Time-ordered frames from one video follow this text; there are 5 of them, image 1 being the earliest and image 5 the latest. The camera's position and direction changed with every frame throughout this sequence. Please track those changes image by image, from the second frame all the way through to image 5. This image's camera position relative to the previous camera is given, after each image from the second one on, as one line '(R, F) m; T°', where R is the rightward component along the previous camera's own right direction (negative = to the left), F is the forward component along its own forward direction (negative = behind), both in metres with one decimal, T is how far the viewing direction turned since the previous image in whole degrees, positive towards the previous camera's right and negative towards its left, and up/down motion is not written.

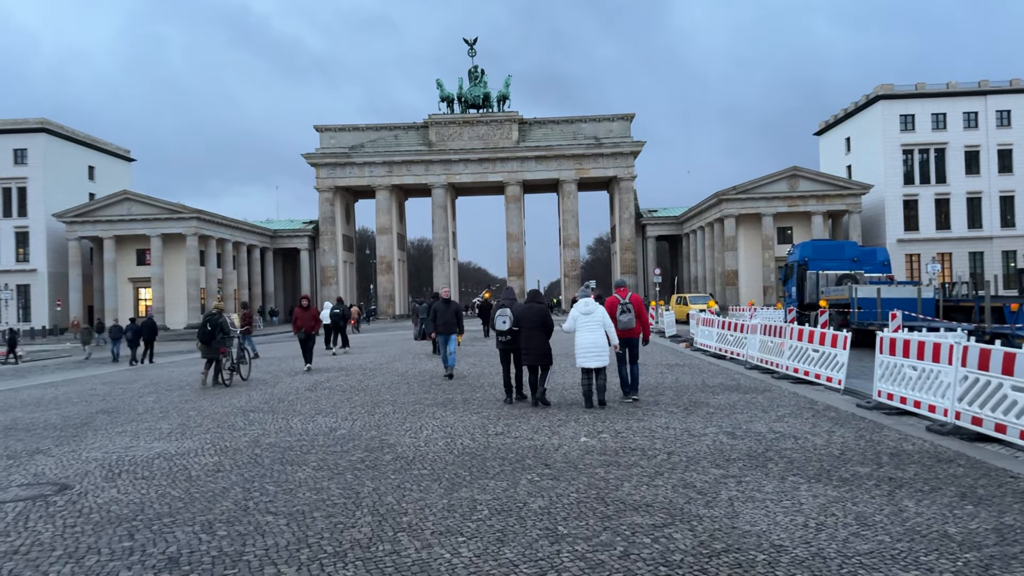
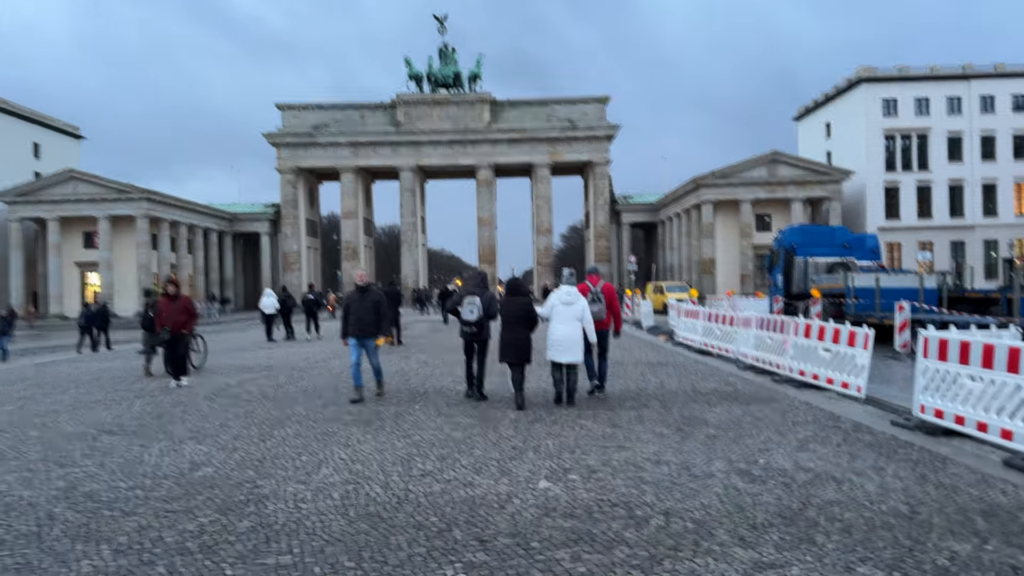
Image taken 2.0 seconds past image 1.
(+0.4, +2.7) m; +2°
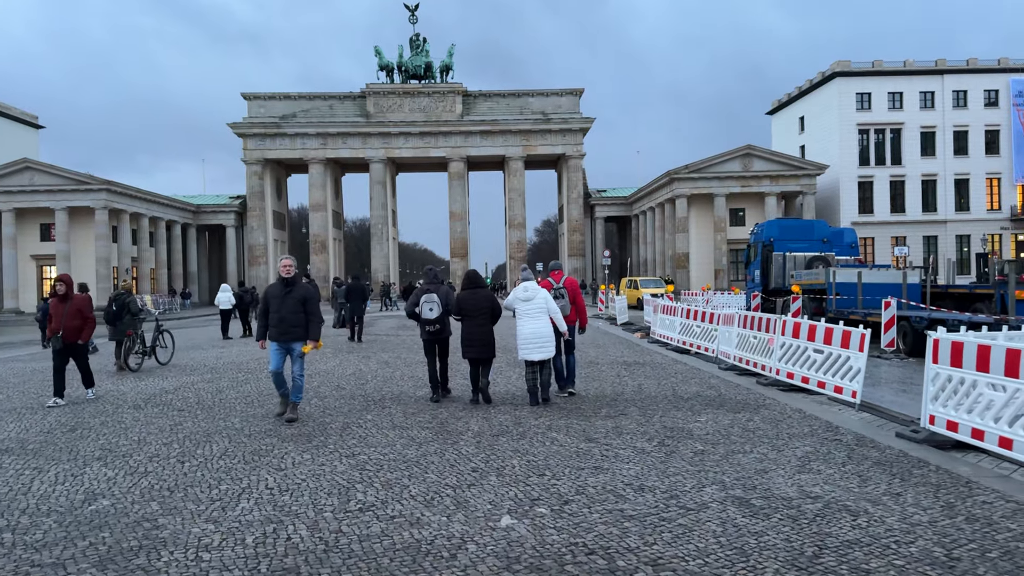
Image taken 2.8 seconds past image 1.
(+0.1, +1.1) m; +2°
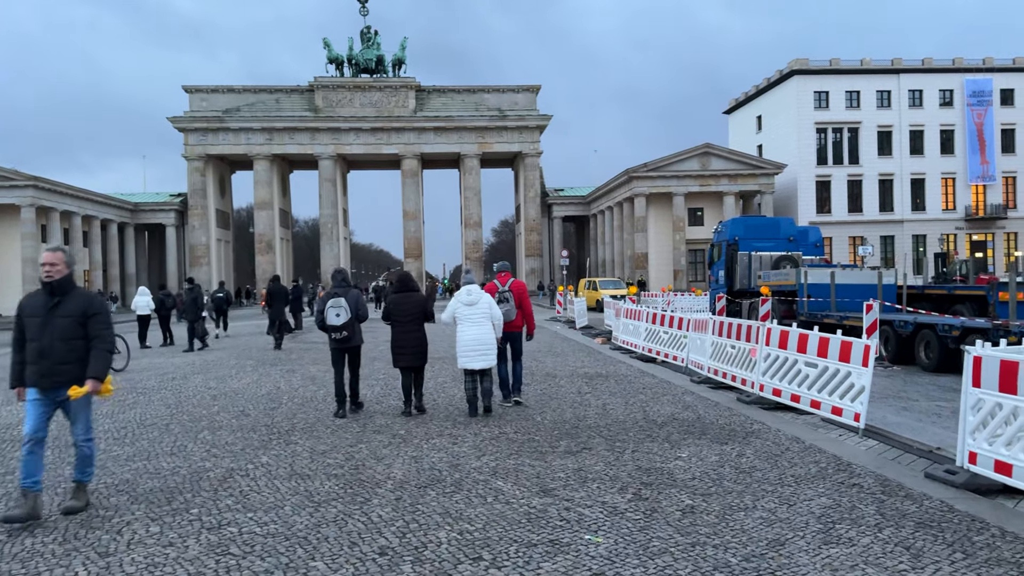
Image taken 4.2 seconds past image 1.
(+0.2, +1.9) m; +3°
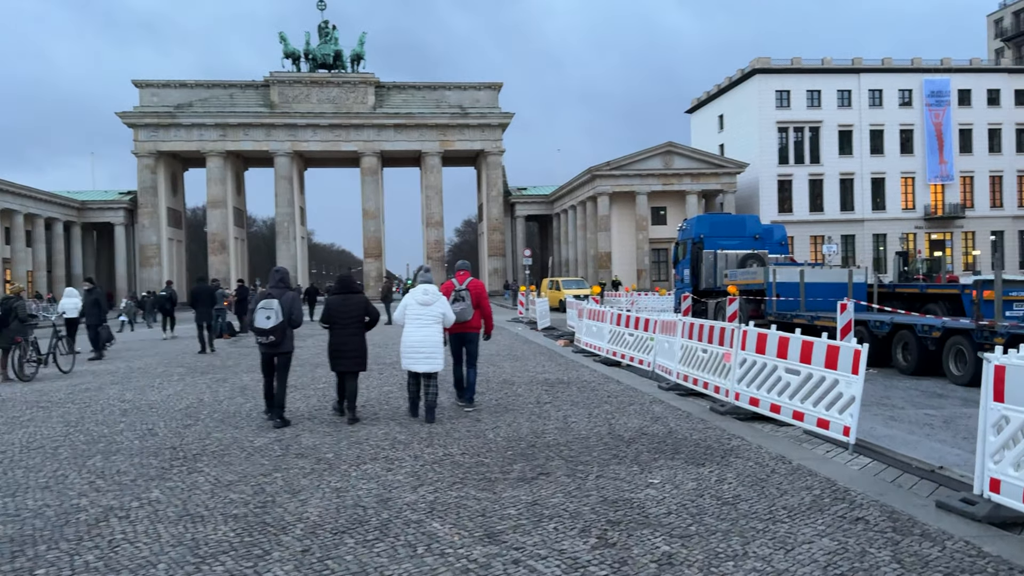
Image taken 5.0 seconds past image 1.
(+0.2, +1.1) m; +3°
